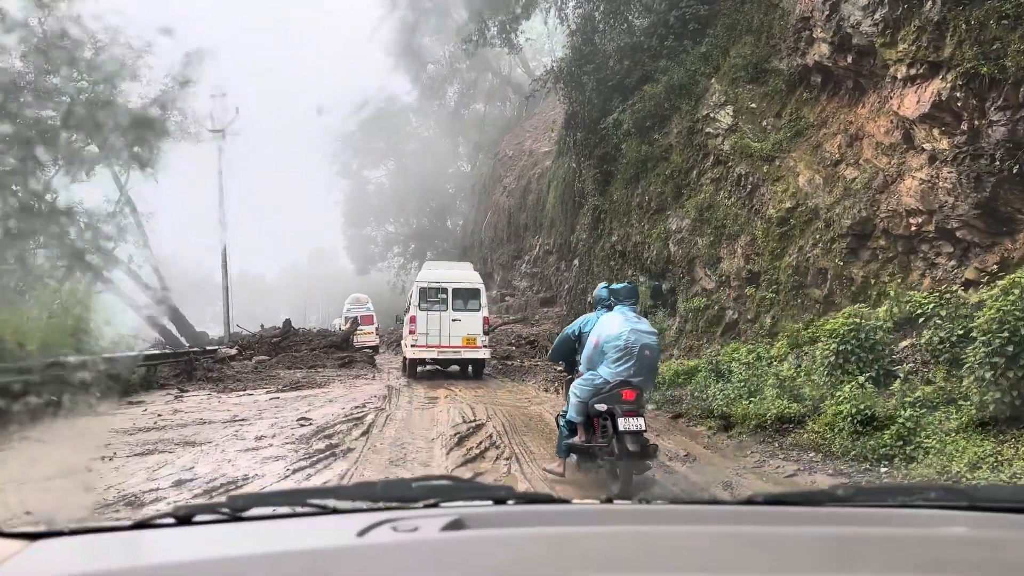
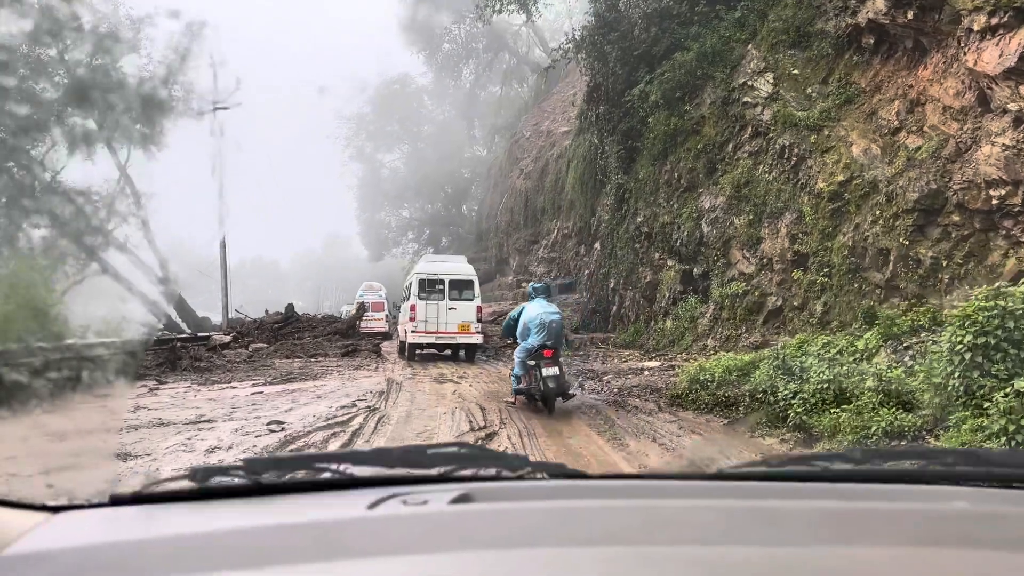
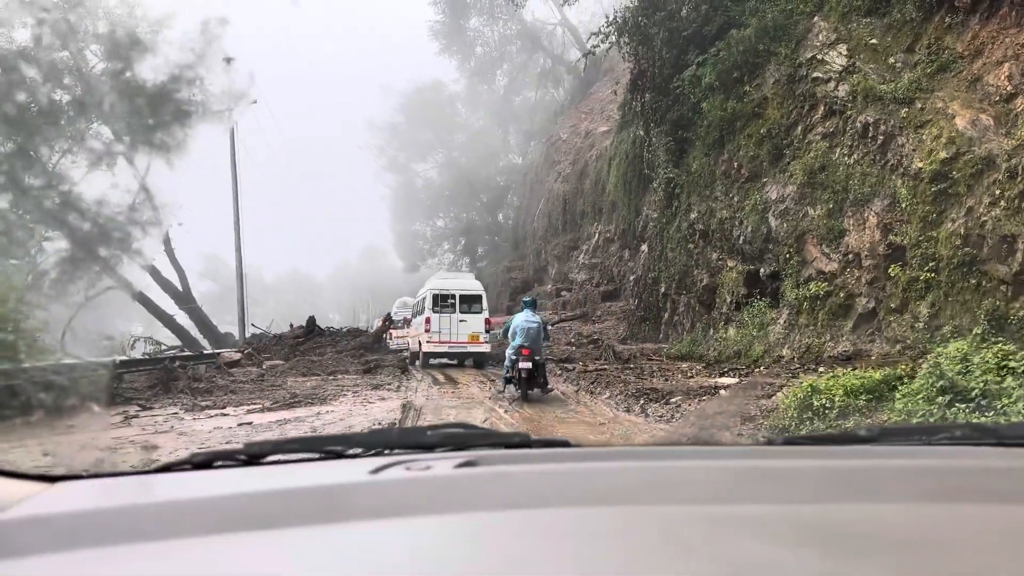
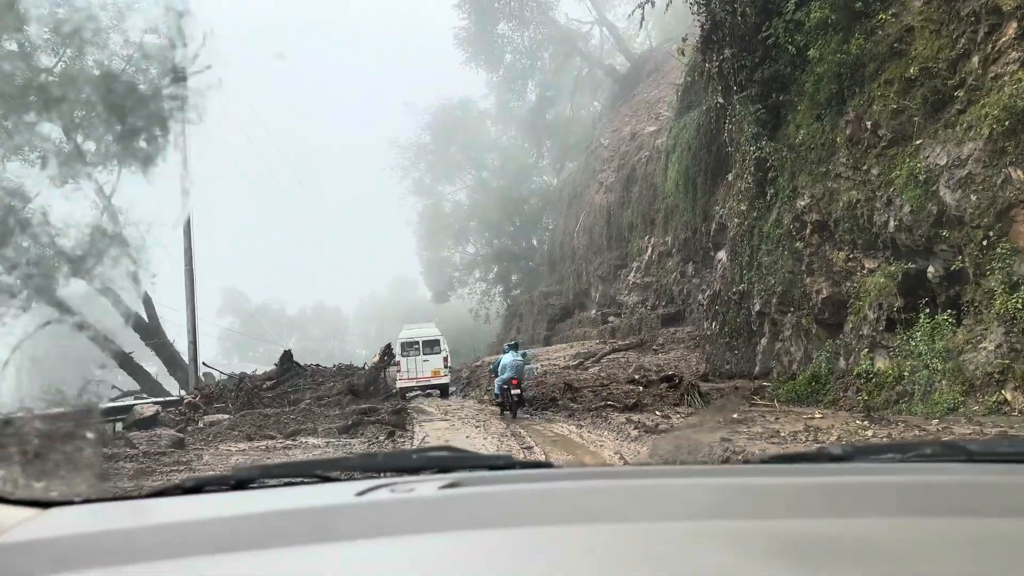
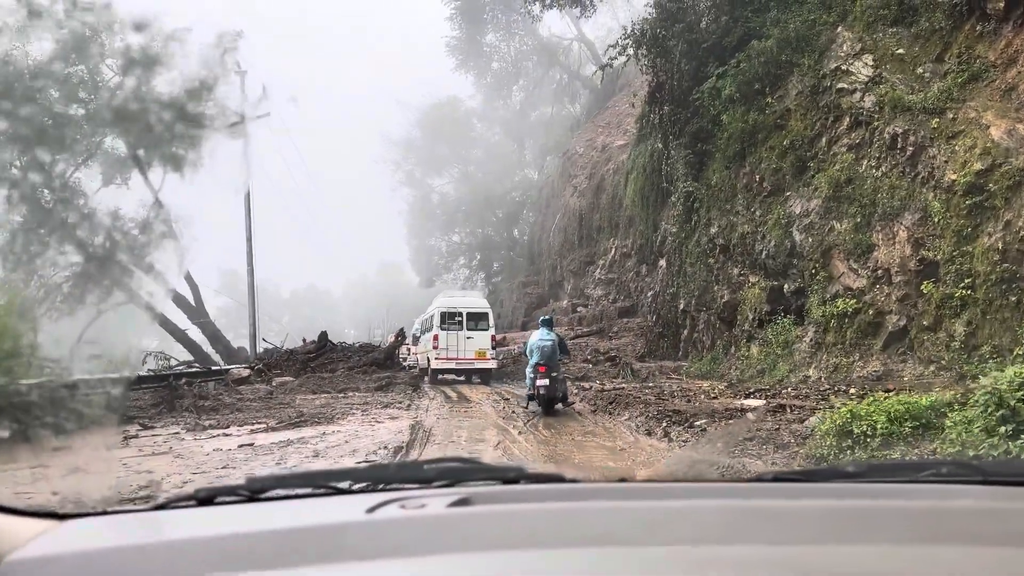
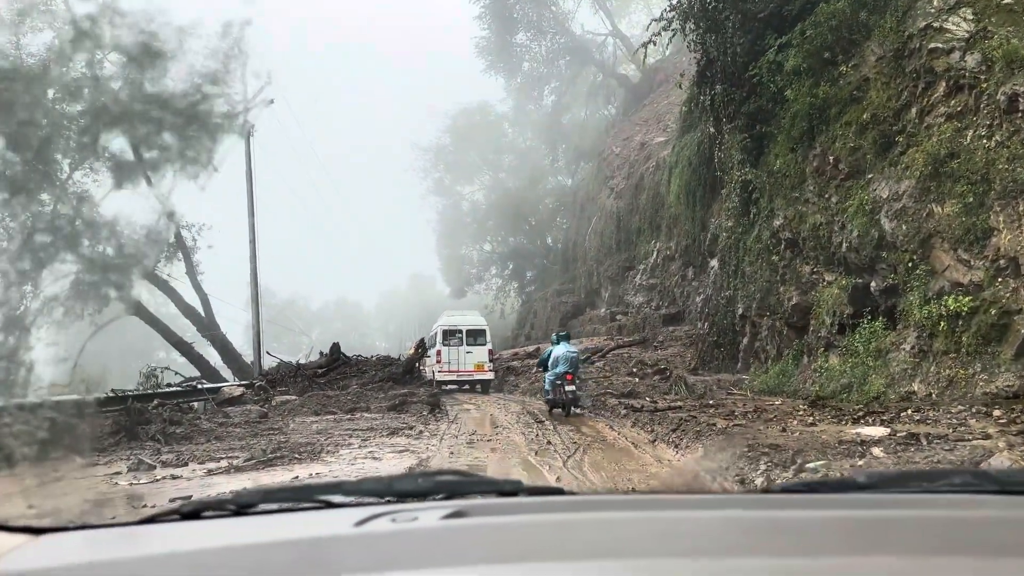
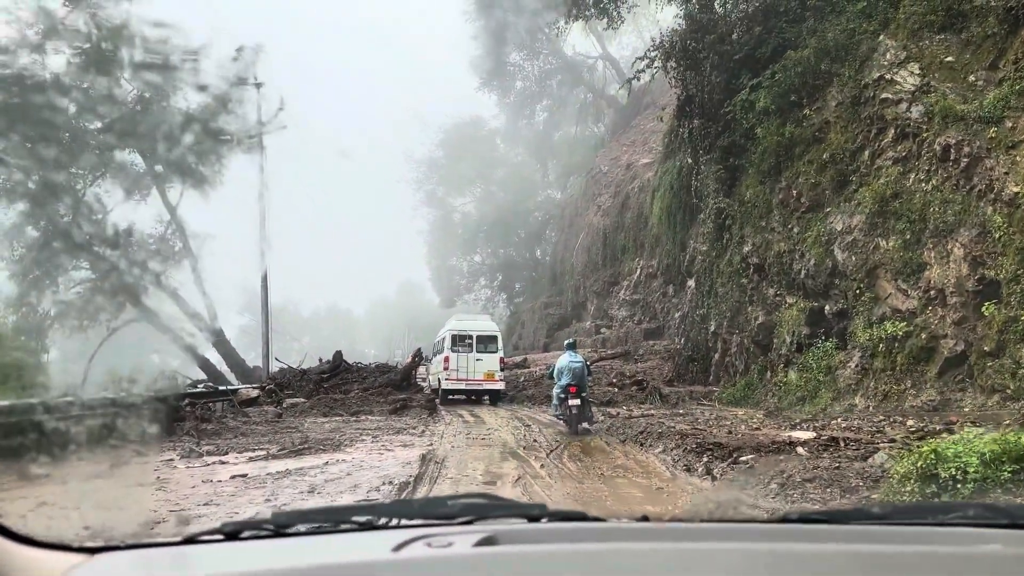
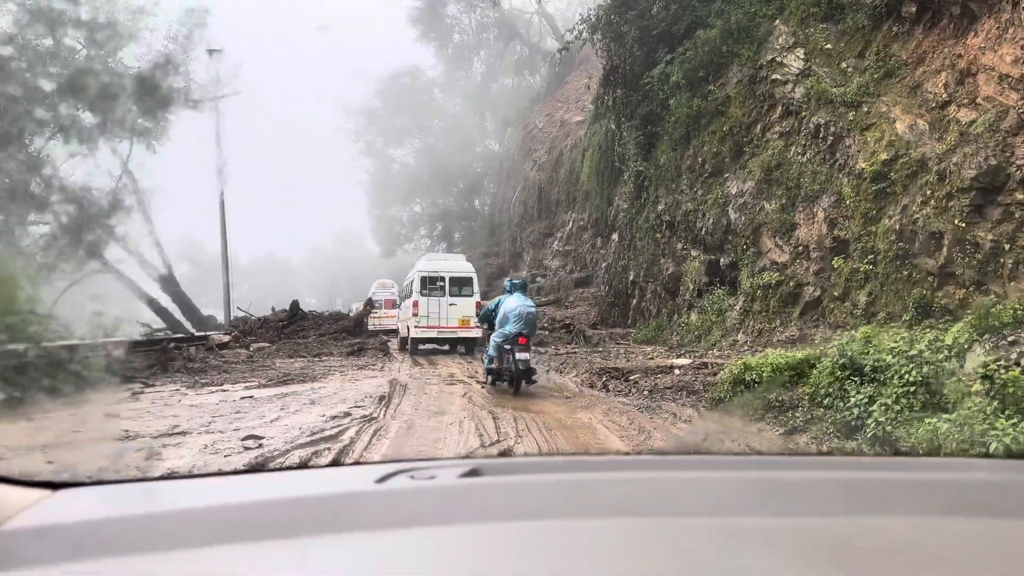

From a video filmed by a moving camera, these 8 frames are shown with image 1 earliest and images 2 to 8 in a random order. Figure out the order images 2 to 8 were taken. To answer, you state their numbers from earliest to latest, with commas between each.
2, 8, 3, 5, 7, 6, 4
